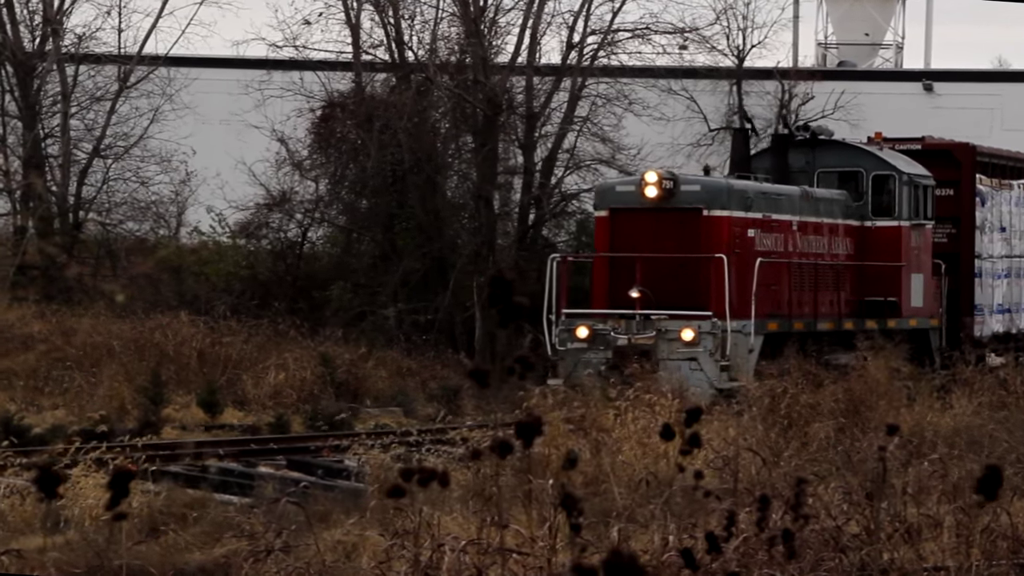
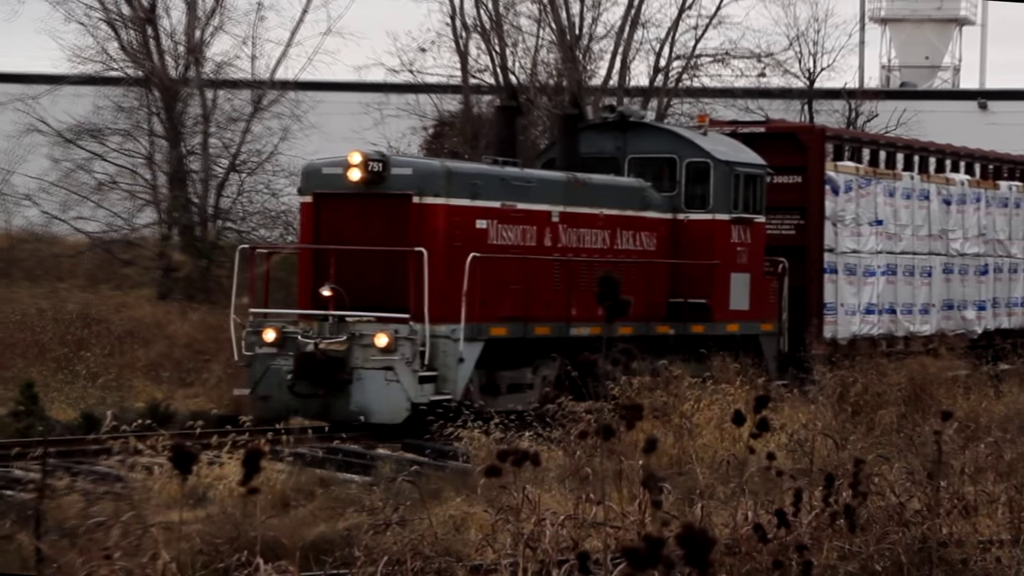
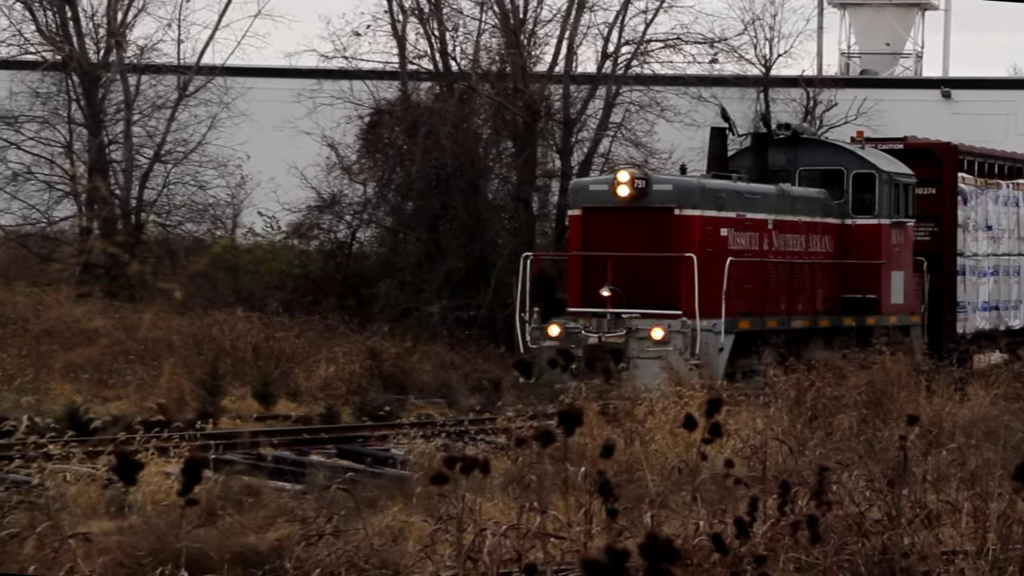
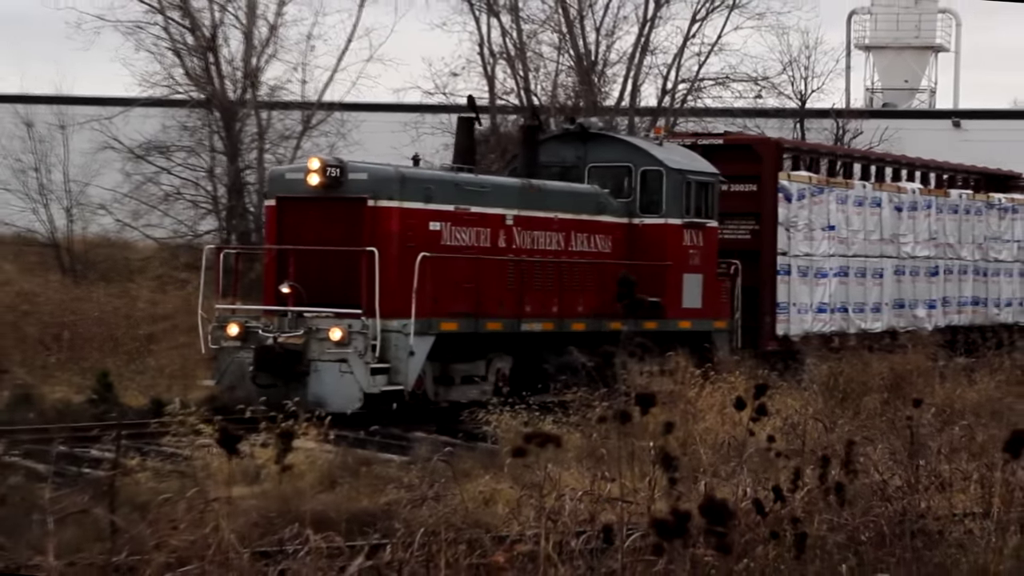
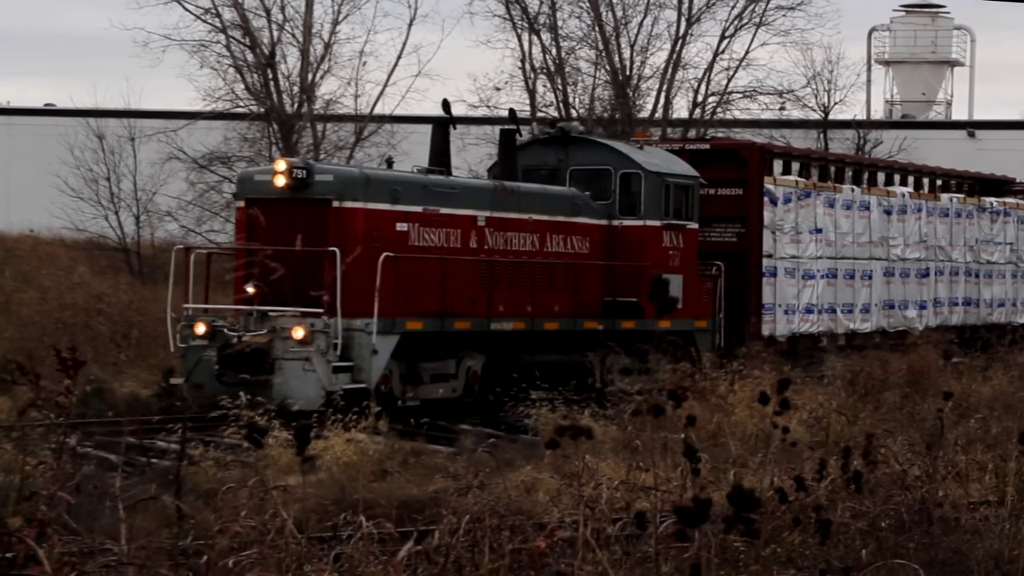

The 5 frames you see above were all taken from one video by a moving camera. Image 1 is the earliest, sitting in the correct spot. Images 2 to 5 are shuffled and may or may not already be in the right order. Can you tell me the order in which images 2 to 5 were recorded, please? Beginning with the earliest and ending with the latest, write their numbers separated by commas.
3, 2, 4, 5
